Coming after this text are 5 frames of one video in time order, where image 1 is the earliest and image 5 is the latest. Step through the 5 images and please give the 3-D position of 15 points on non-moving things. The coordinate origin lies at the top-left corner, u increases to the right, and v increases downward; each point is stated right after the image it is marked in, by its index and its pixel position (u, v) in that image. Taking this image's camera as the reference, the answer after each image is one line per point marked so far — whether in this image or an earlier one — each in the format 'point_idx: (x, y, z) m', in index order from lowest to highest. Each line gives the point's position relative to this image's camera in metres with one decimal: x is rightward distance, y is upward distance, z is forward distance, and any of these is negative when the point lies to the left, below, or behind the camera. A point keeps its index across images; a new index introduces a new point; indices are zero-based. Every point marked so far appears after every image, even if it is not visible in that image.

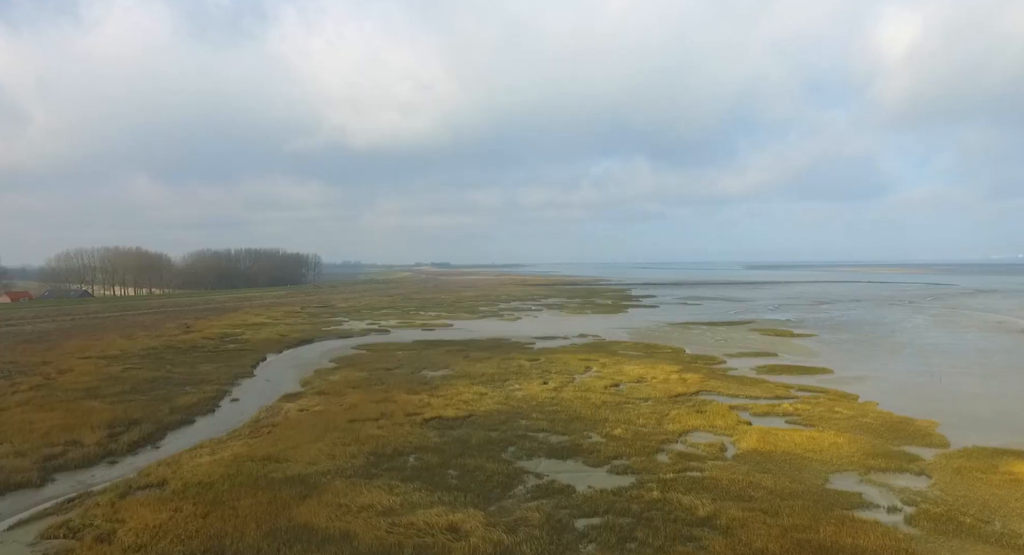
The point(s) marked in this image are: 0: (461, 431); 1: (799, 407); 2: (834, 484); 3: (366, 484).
0: (-1.3, -3.9, +17.2) m
1: (+8.2, -3.7, +19.5) m
2: (+6.1, -3.9, +13.0) m
3: (-2.8, -3.9, +13.1) m
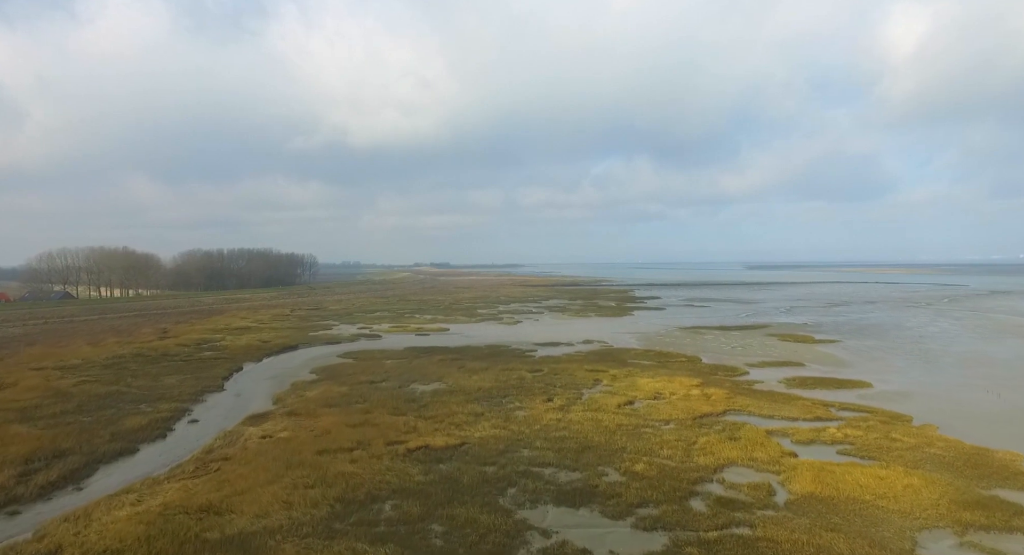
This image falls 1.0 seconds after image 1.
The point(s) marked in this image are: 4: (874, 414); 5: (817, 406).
0: (-1.3, -4.0, +14.3) m
1: (+8.2, -3.8, +16.7) m
2: (+6.1, -4.0, +10.1) m
3: (-2.8, -4.0, +10.2) m
4: (+9.9, -3.7, +18.7) m
5: (+8.9, -3.7, +20.0) m
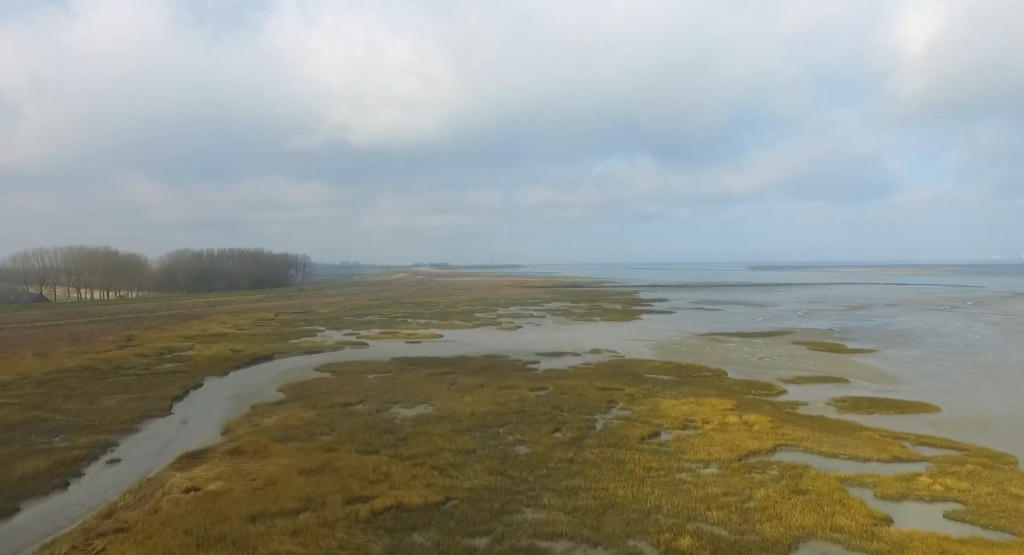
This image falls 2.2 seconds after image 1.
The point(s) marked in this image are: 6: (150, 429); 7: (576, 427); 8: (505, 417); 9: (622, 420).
0: (-1.3, -4.1, +10.5) m
1: (+8.1, -3.9, +12.8) m
2: (+6.1, -4.1, +6.3) m
3: (-2.8, -4.1, +6.4) m
4: (+9.9, -3.8, +14.9) m
5: (+8.9, -3.8, +16.1) m
6: (-9.8, -4.1, +18.5) m
7: (+1.7, -3.9, +18.1) m
8: (-0.2, -4.0, +19.5) m
9: (+3.0, -3.9, +18.8) m
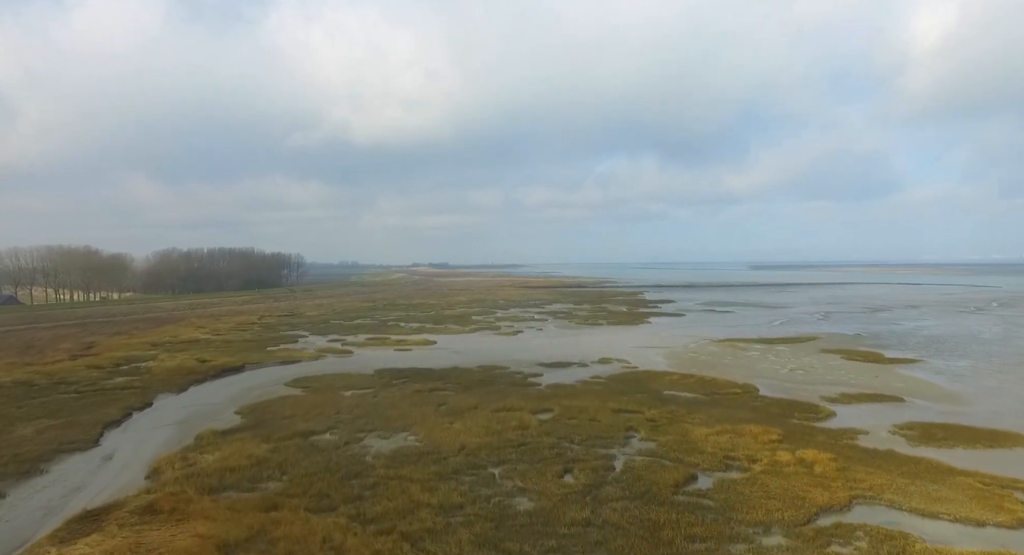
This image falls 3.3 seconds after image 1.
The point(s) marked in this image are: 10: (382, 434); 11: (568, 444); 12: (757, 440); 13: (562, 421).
0: (-1.3, -4.1, +6.9) m
1: (+8.1, -3.9, +9.2) m
2: (+6.0, -4.1, +2.6) m
3: (-2.8, -4.2, +2.7) m
4: (+9.8, -3.9, +11.3) m
5: (+8.8, -3.9, +12.5) m
6: (-9.8, -4.2, +14.9) m
7: (+1.7, -4.0, +14.5) m
8: (-0.2, -4.0, +15.8) m
9: (+3.0, -4.0, +15.2) m
10: (-3.4, -4.0, +17.7) m
11: (+1.3, -4.0, +16.5) m
12: (+5.9, -3.9, +16.5) m
13: (+1.4, -3.9, +18.9) m
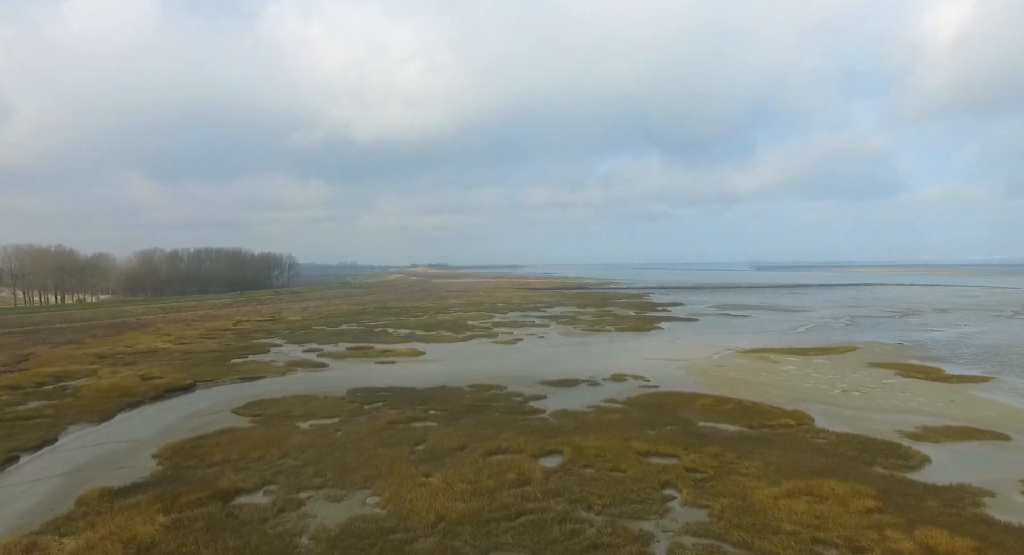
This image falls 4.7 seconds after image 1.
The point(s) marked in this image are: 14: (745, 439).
0: (-1.4, -4.2, +2.2) m
1: (+8.0, -4.0, +4.5) m
2: (+6.0, -4.2, -2.0) m
3: (-2.9, -4.3, -1.9) m
4: (+9.8, -4.0, +6.6) m
5: (+8.8, -4.0, +7.9) m
6: (-9.9, -4.2, +10.2) m
7: (+1.6, -4.1, +9.8) m
8: (-0.3, -4.1, +11.2) m
9: (+2.9, -4.1, +10.5) m
10: (-3.4, -4.1, +13.1) m
11: (+1.3, -4.1, +11.9) m
12: (+5.8, -4.0, +11.9) m
13: (+1.3, -4.0, +14.3) m
14: (+5.8, -4.0, +17.1) m
